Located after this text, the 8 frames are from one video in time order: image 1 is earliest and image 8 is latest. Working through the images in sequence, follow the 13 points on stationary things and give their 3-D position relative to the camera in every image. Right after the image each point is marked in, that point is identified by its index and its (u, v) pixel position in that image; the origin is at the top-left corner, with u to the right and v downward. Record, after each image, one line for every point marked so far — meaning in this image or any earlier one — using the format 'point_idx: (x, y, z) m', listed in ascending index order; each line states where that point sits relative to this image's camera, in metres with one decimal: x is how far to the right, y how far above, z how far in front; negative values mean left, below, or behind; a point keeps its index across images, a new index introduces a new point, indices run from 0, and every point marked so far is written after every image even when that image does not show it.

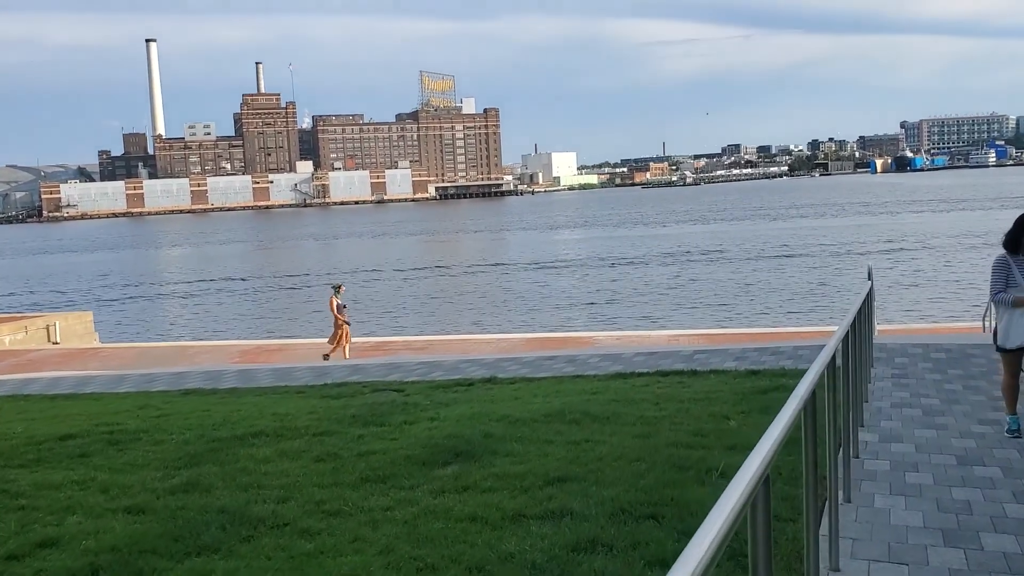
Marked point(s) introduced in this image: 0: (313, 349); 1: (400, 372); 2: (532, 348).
0: (-3.5, -1.1, +17.5) m
1: (-1.2, -0.9, +10.3) m
2: (+0.4, -1.0, +16.1) m
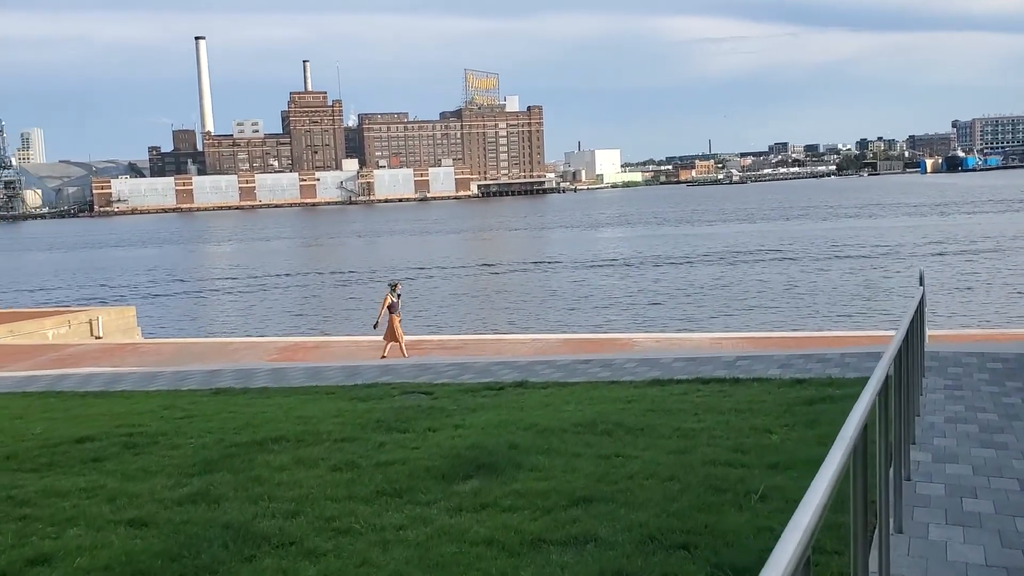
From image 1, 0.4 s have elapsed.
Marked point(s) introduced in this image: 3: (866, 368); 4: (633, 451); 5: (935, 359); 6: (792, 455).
0: (-2.8, -1.1, +17.3) m
1: (-0.8, -0.9, +10.1) m
2: (+1.0, -1.0, +15.8) m
3: (+3.1, -0.7, +8.5) m
4: (+0.7, -0.9, +5.4) m
5: (+3.6, -0.6, +8.5) m
6: (+1.5, -0.9, +5.1) m
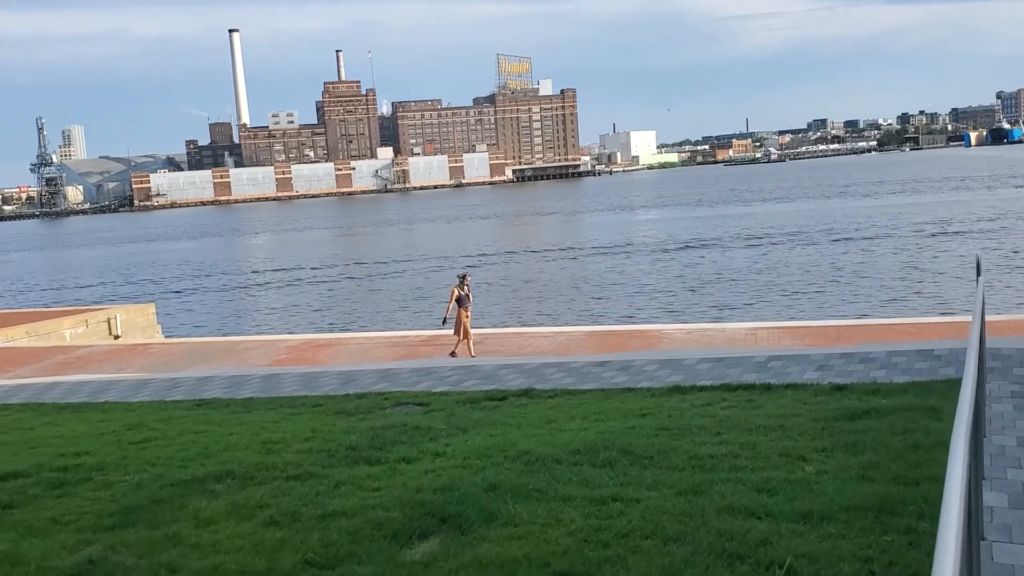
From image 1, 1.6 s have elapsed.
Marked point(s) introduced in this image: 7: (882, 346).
0: (-2.5, -1.0, +16.5) m
1: (-0.8, -0.9, +9.2) m
2: (+1.3, -0.9, +14.8) m
3: (+3.1, -0.6, +7.5) m
4: (+0.6, -0.9, +4.5) m
5: (+3.6, -0.5, +7.4) m
6: (+1.3, -0.9, +4.1) m
7: (+3.3, -0.5, +8.6) m
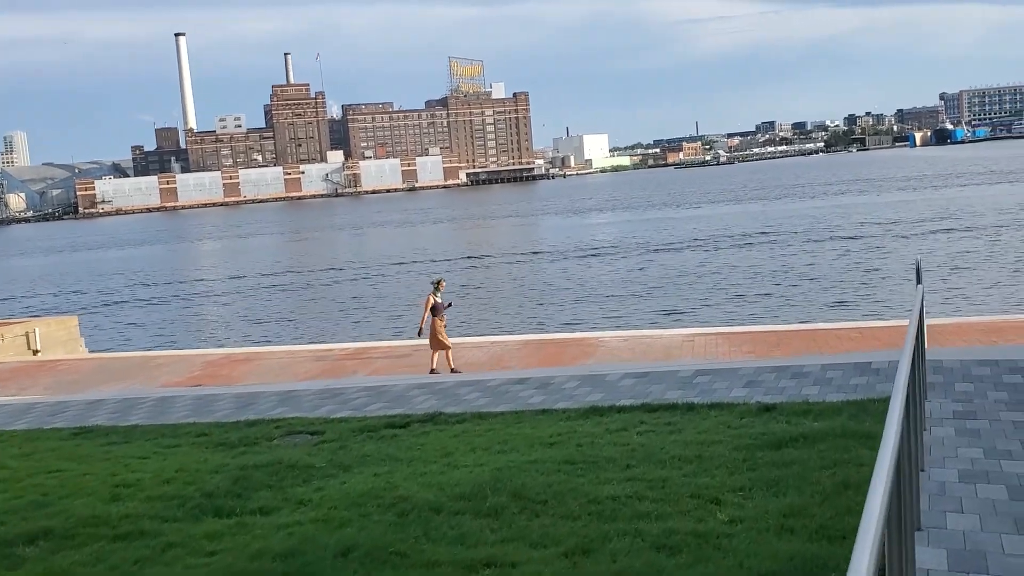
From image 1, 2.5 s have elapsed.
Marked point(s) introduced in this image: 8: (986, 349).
0: (-3.6, -1.1, +15.6) m
1: (-1.5, -1.0, +8.4) m
2: (+0.3, -1.0, +14.1) m
3: (+2.4, -0.7, +6.9) m
4: (0.0, -1.0, +3.8) m
5: (+3.0, -0.6, +6.9) m
6: (+0.8, -0.9, +3.4) m
7: (+2.5, -0.6, +8.0) m
8: (+3.7, -0.5, +7.7) m
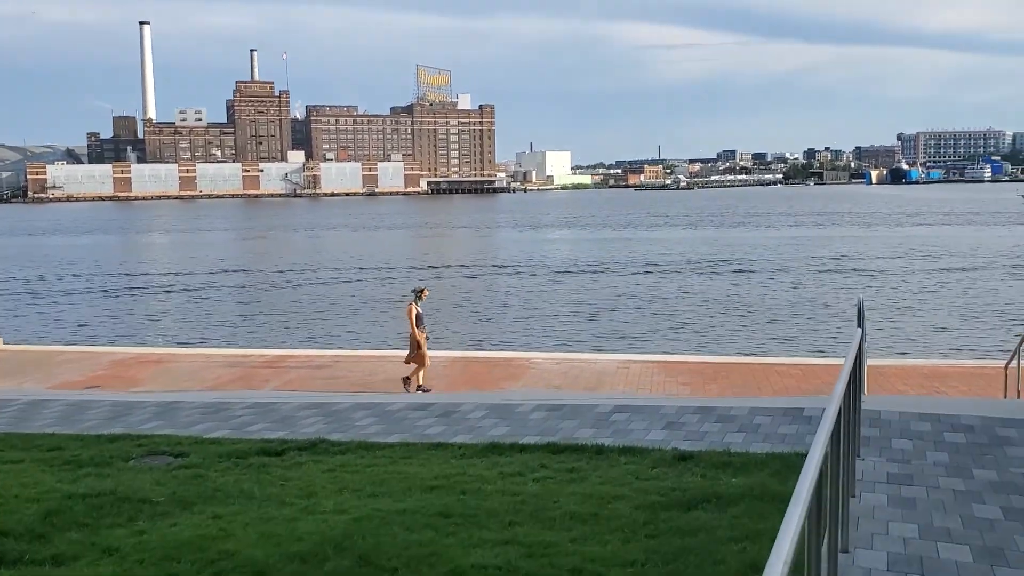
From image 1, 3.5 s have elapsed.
0: (-4.7, -1.1, +14.7) m
1: (-2.3, -1.0, +7.5) m
2: (-0.8, -1.2, +13.3) m
3: (+1.7, -0.9, +6.2) m
4: (-0.5, -1.1, +3.0) m
5: (+2.3, -0.9, +6.2) m
6: (+0.3, -1.1, +2.7) m
7: (+1.8, -0.8, +7.3) m
8: (+3.0, -0.8, +7.1) m
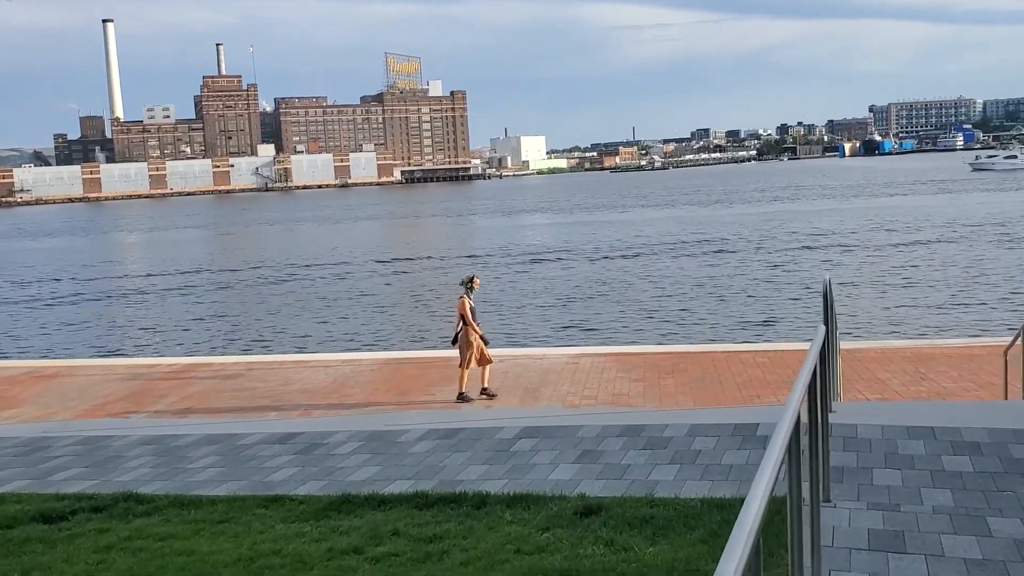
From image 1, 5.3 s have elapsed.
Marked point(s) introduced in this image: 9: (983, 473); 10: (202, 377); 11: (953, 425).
0: (-5.5, -1.2, +13.0) m
1: (-3.0, -1.1, +5.9) m
2: (-1.6, -1.1, +11.8) m
3: (+1.0, -0.8, +4.7) m
4: (-1.1, -1.1, +1.4) m
5: (+1.6, -0.8, +4.7) m
6: (-0.3, -1.1, +1.2) m
7: (+1.1, -0.7, +5.8) m
8: (+2.3, -0.7, +5.6) m
9: (+2.0, -0.8, +4.2) m
10: (-4.0, -1.1, +12.8) m
11: (+2.2, -0.7, +5.0) m
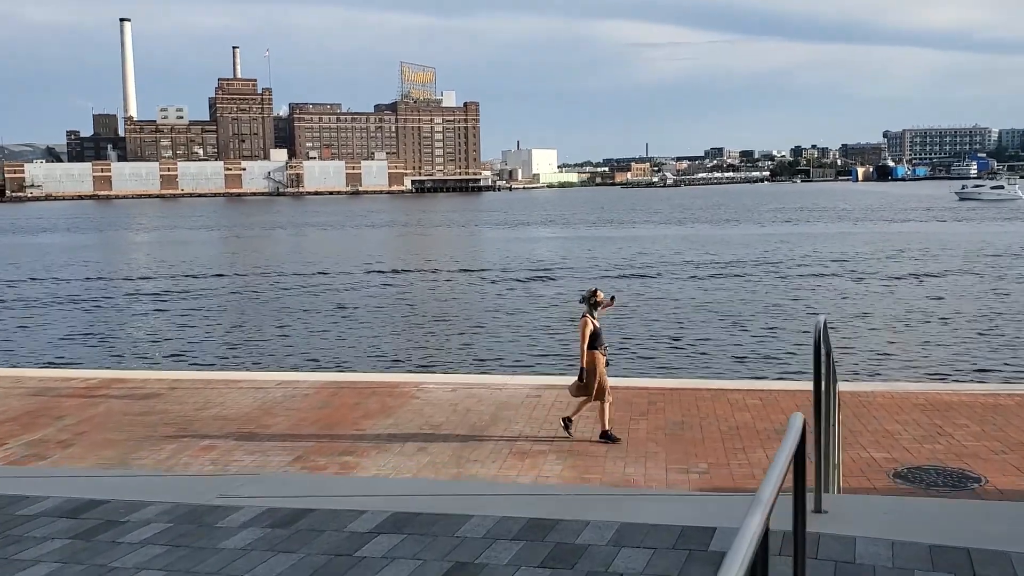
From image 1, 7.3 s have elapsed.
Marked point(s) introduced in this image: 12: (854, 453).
0: (-6.0, -1.2, +11.5) m
1: (-3.5, -1.1, +4.4) m
2: (-2.1, -1.2, +10.2) m
3: (+0.5, -1.0, +3.1) m
4: (-1.7, -1.2, -0.1) m
5: (+1.0, -0.9, +3.1) m
6: (-0.9, -1.1, -0.4) m
7: (+0.5, -0.9, +4.2) m
8: (+1.7, -0.9, +4.0) m
9: (+1.5, -1.0, +2.7) m
10: (-4.5, -1.2, +11.2) m
11: (+1.7, -0.9, +3.4) m
12: (+2.6, -1.3, +7.5) m
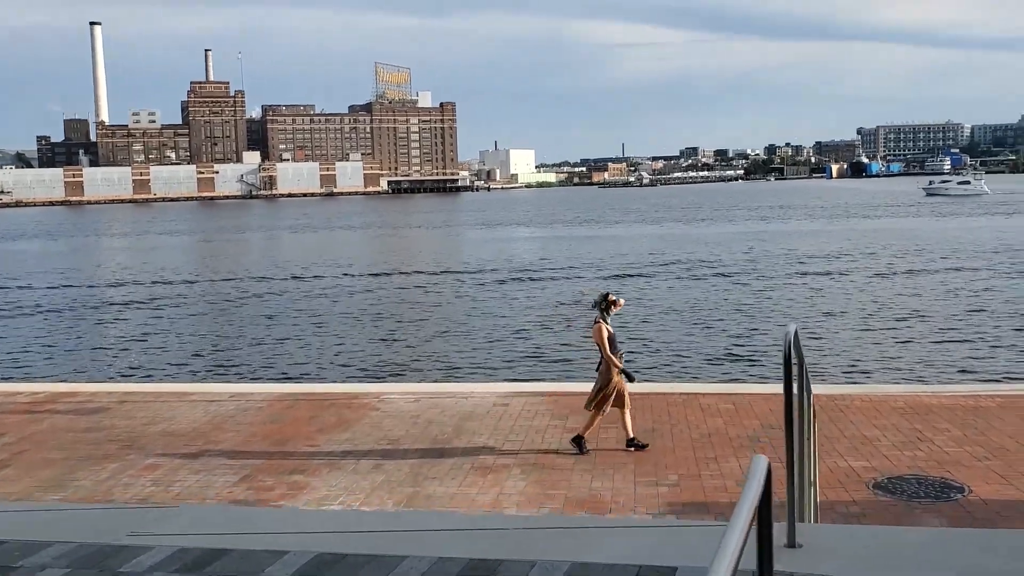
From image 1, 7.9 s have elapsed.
0: (-6.4, -1.3, +11.0) m
1: (-3.7, -1.2, +3.9) m
2: (-2.4, -1.3, +9.8) m
3: (+0.3, -1.0, +2.7) m
4: (-1.9, -1.2, -0.6) m
5: (+0.9, -1.0, +2.7) m
6: (-1.0, -1.2, -0.9) m
7: (+0.3, -0.9, +3.8) m
8: (+1.5, -0.9, +3.6) m
9: (+1.3, -1.0, +2.3) m
10: (-4.9, -1.3, +10.7) m
11: (+1.5, -0.9, +3.1) m
12: (+2.3, -1.3, +7.2) m
